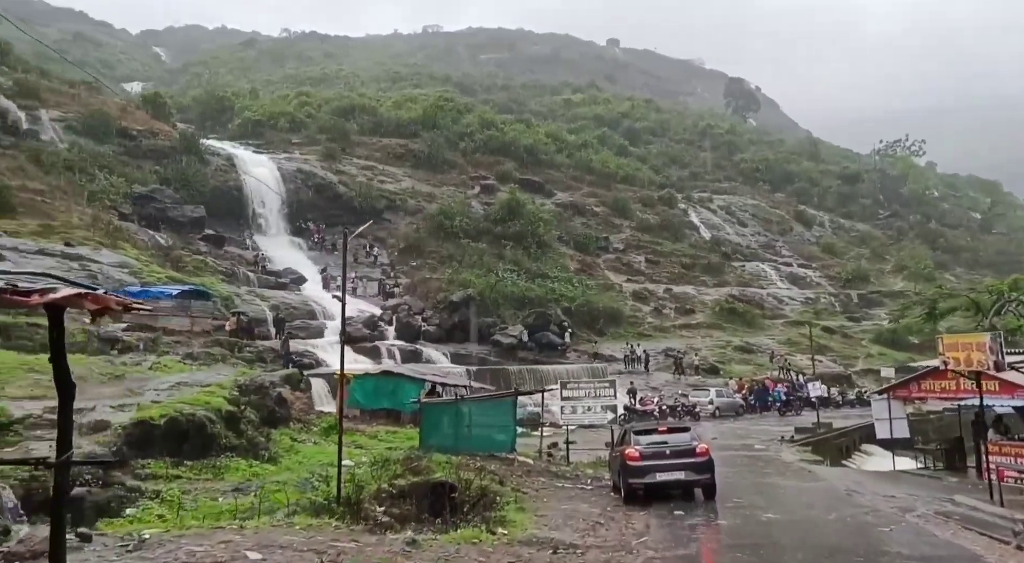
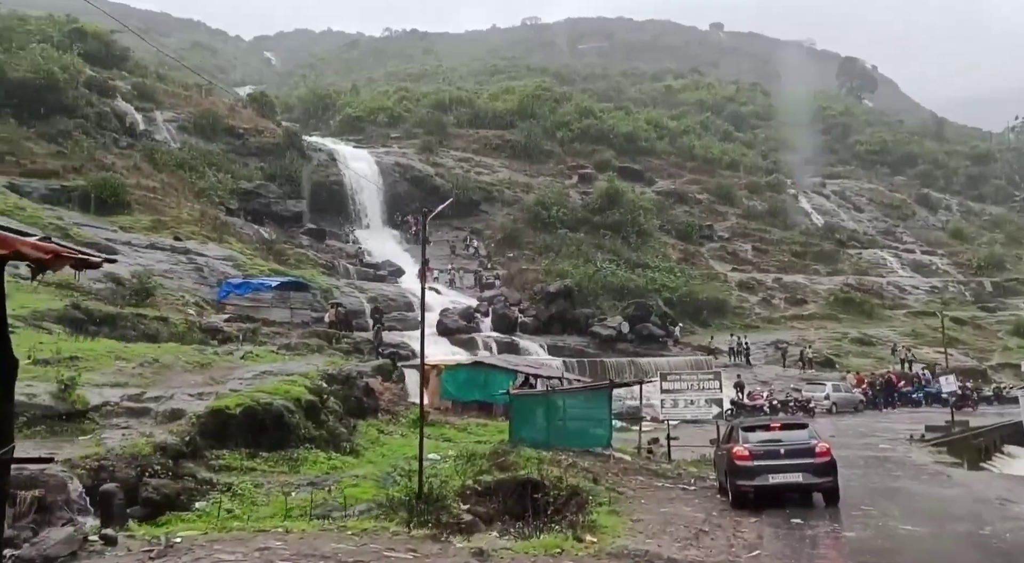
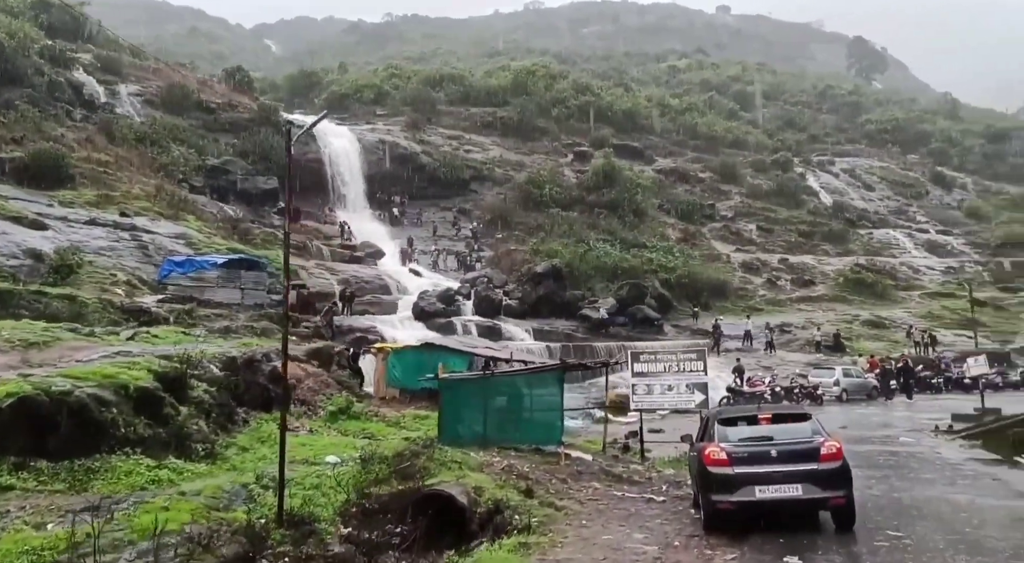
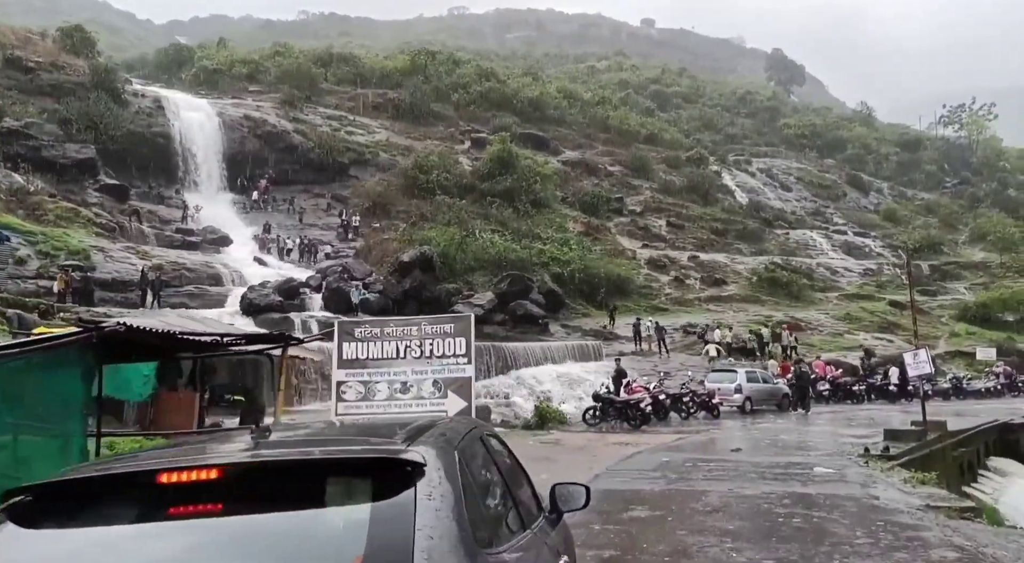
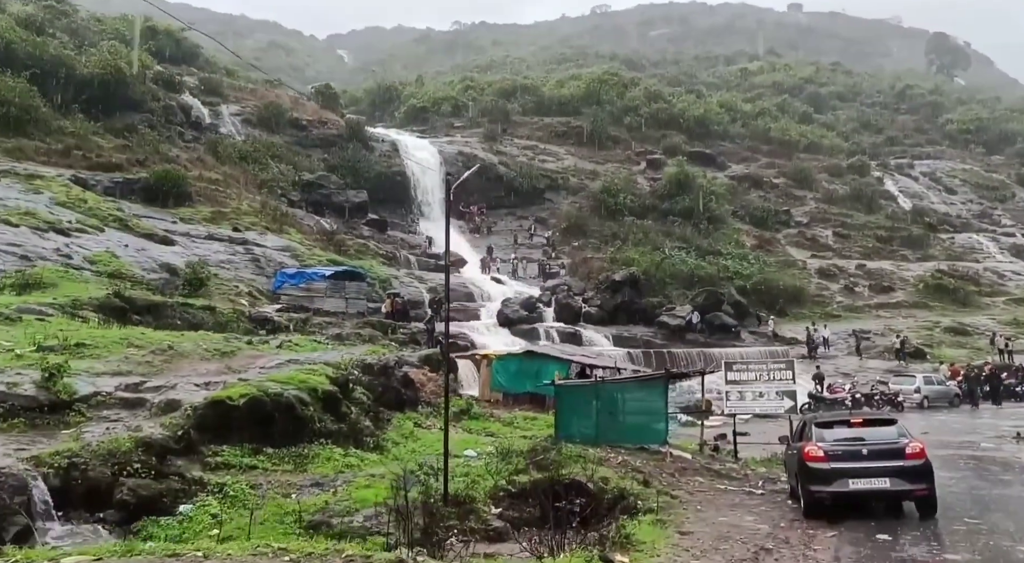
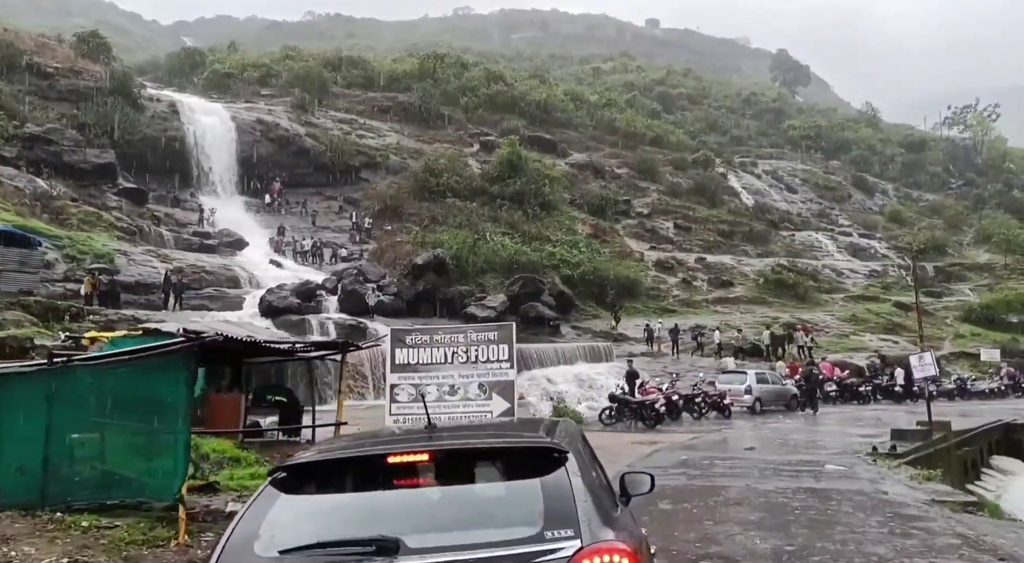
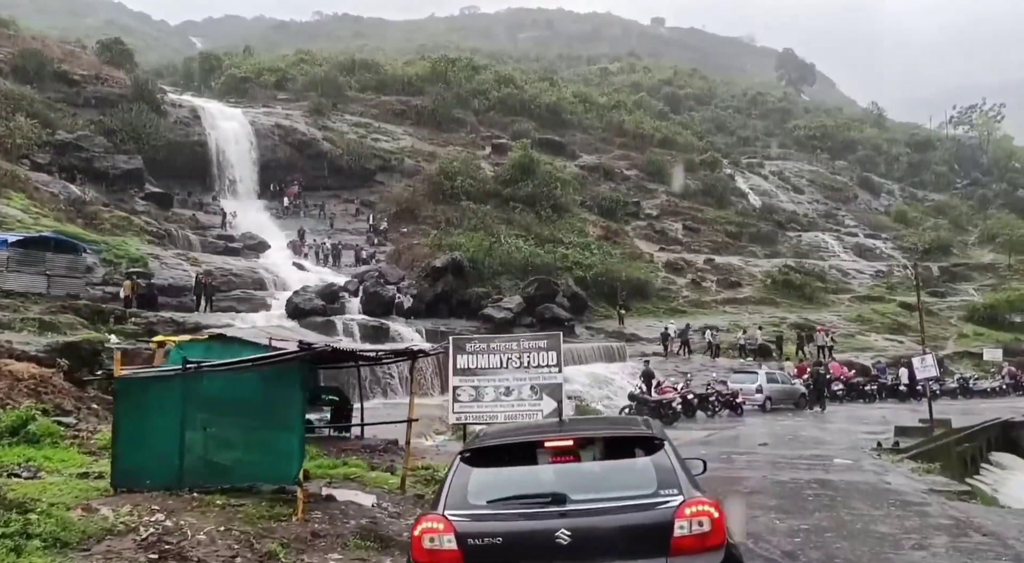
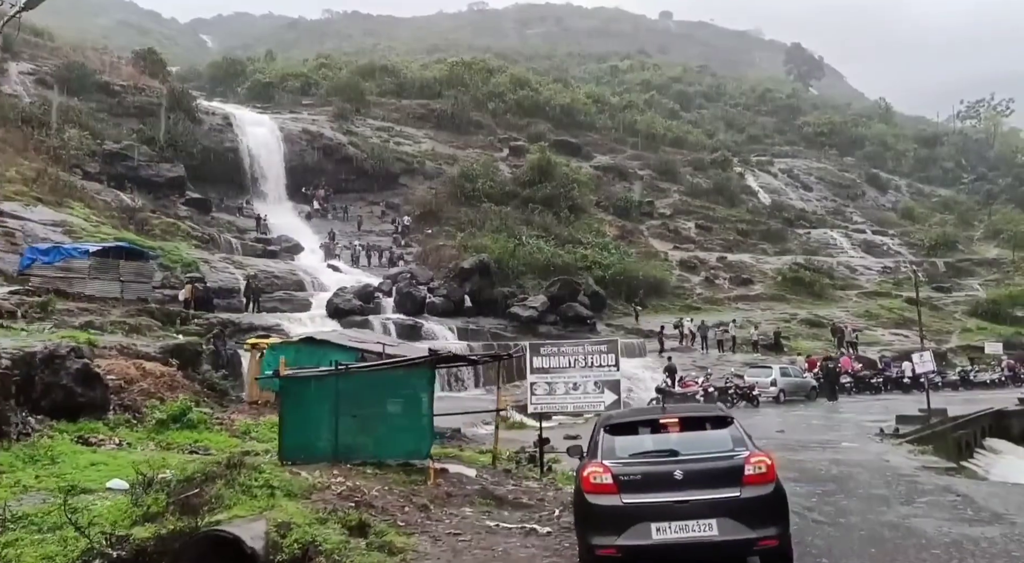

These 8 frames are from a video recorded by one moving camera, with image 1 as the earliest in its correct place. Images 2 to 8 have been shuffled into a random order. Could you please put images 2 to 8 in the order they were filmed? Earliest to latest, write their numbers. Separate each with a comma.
2, 5, 3, 8, 7, 6, 4
